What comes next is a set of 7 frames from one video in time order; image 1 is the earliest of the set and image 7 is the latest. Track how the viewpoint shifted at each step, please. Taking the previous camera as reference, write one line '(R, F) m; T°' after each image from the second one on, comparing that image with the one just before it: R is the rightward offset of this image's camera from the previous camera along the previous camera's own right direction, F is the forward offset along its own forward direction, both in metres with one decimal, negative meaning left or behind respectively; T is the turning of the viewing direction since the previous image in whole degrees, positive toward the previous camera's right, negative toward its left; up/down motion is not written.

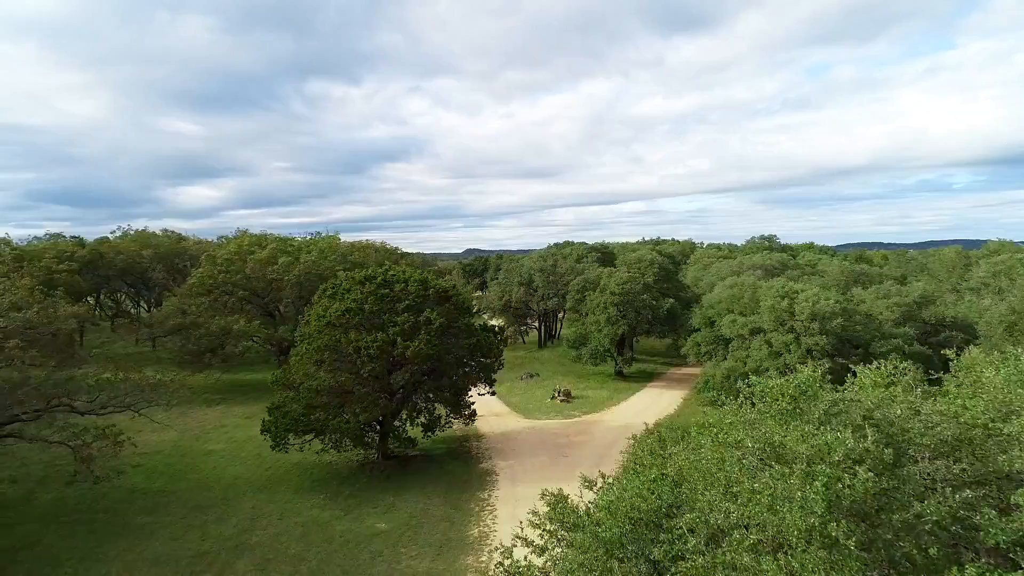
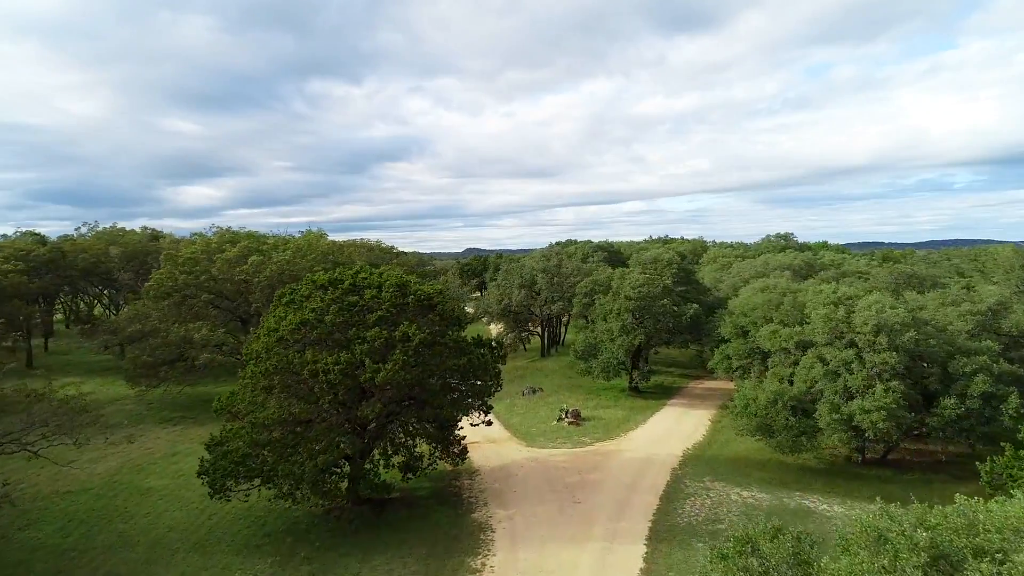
(0.0, +4.2) m; 0°
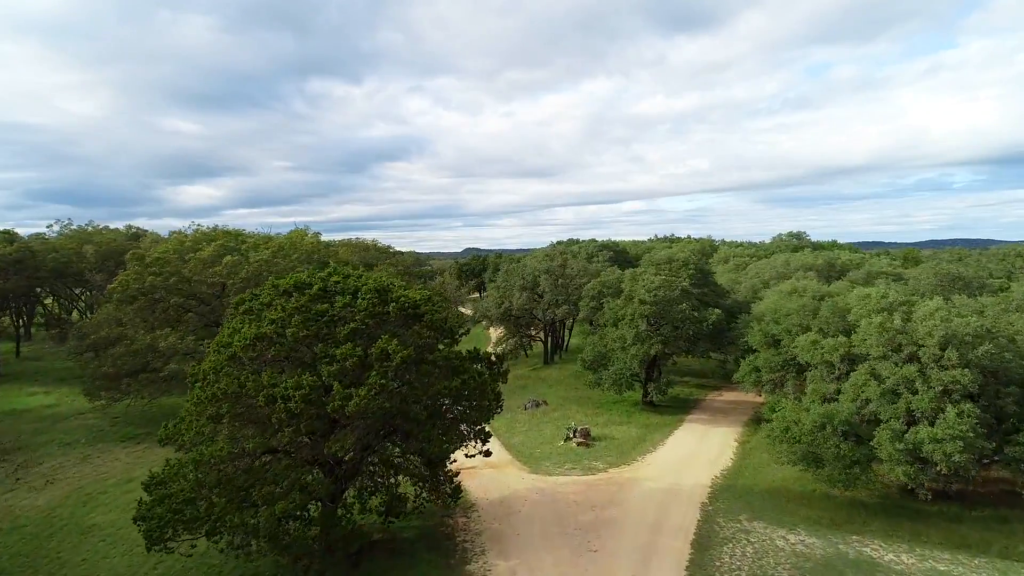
(0.0, +3.0) m; 0°
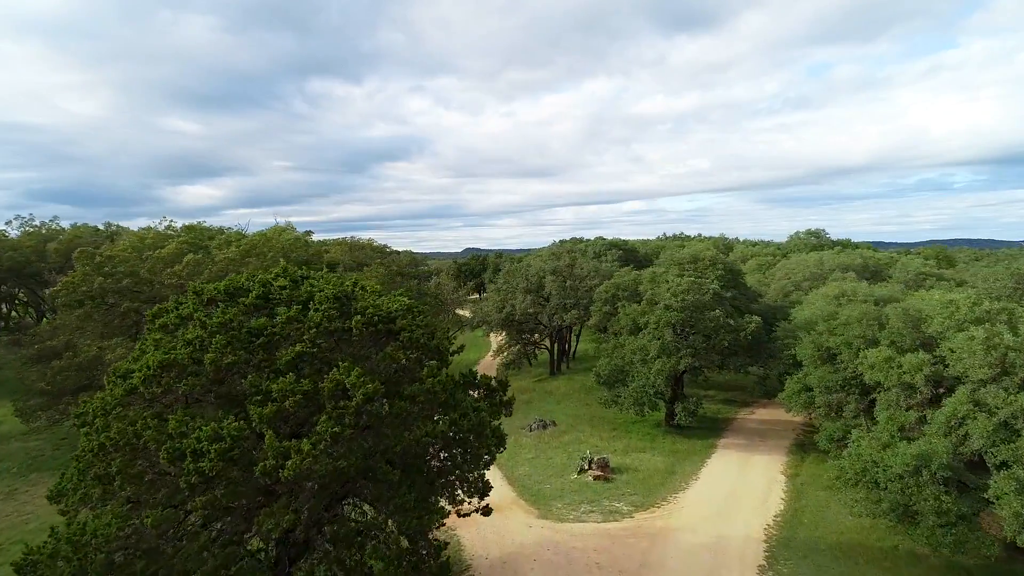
(-0.1, +3.7) m; 0°
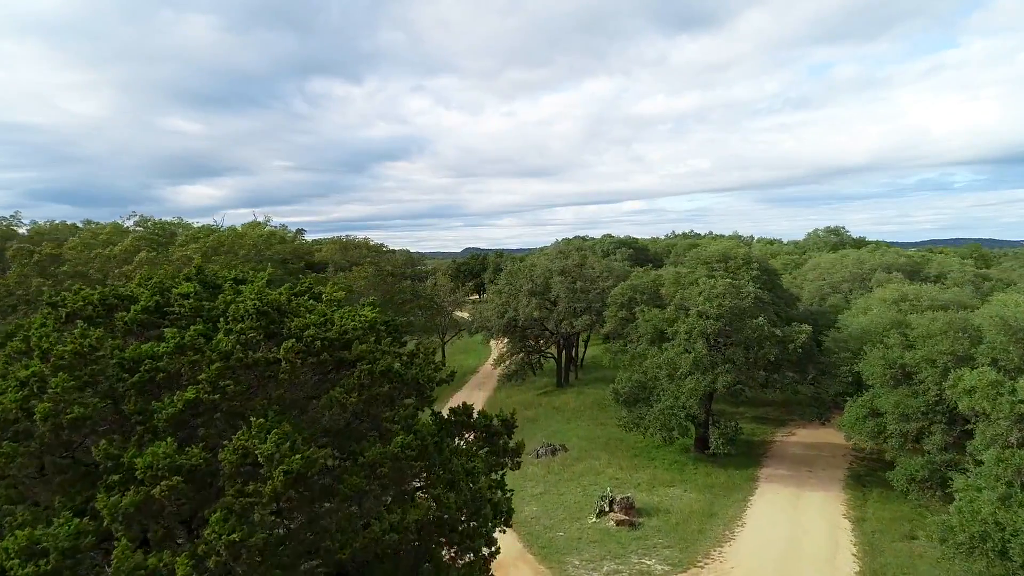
(-0.1, +3.5) m; 0°
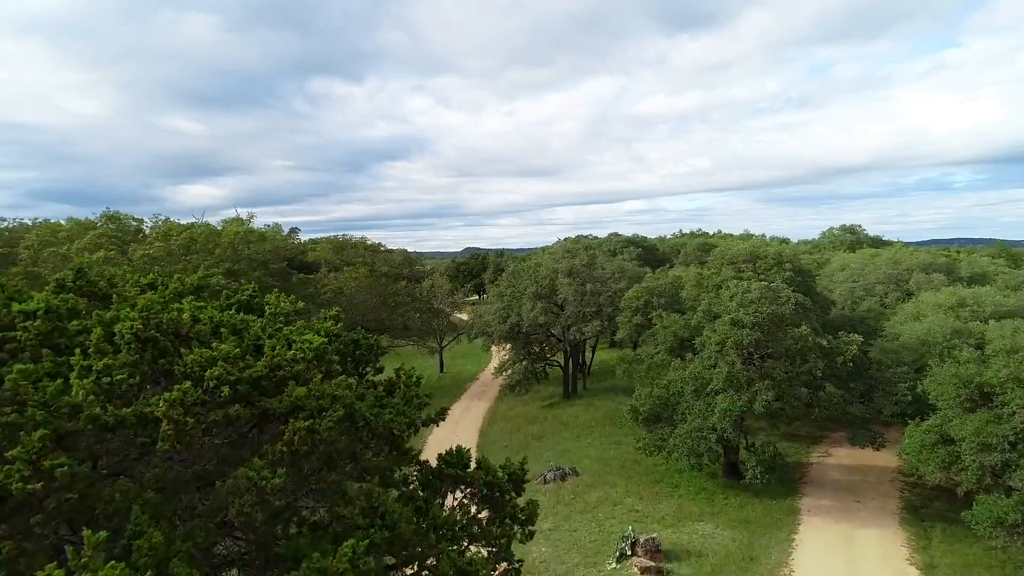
(-0.1, +2.5) m; 0°
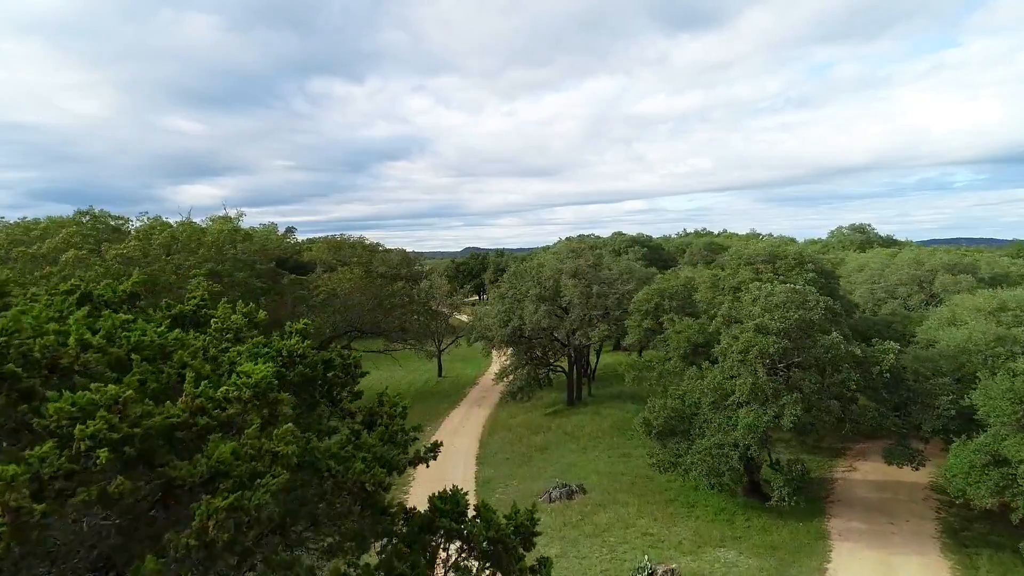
(0.0, +1.4) m; 0°
